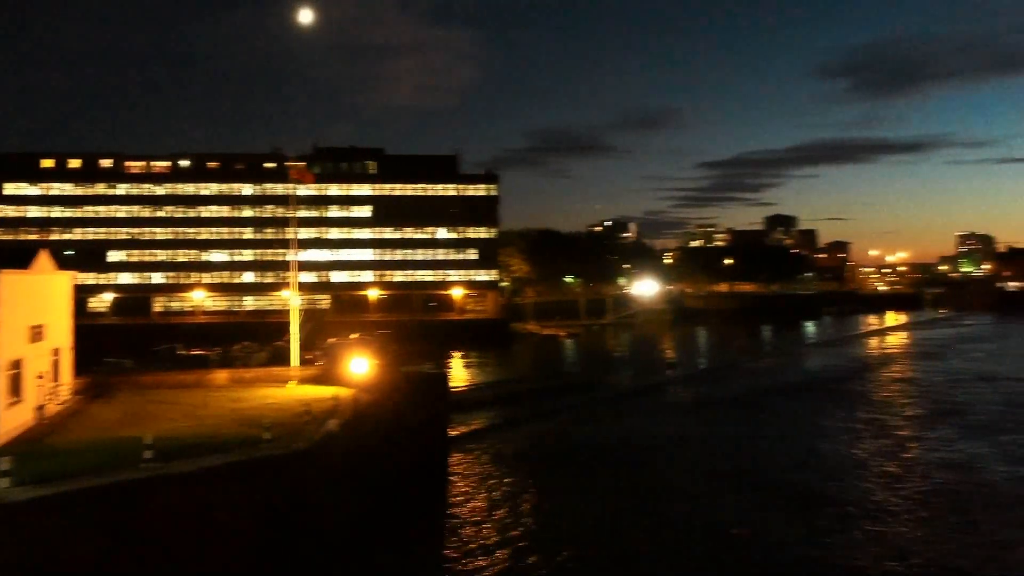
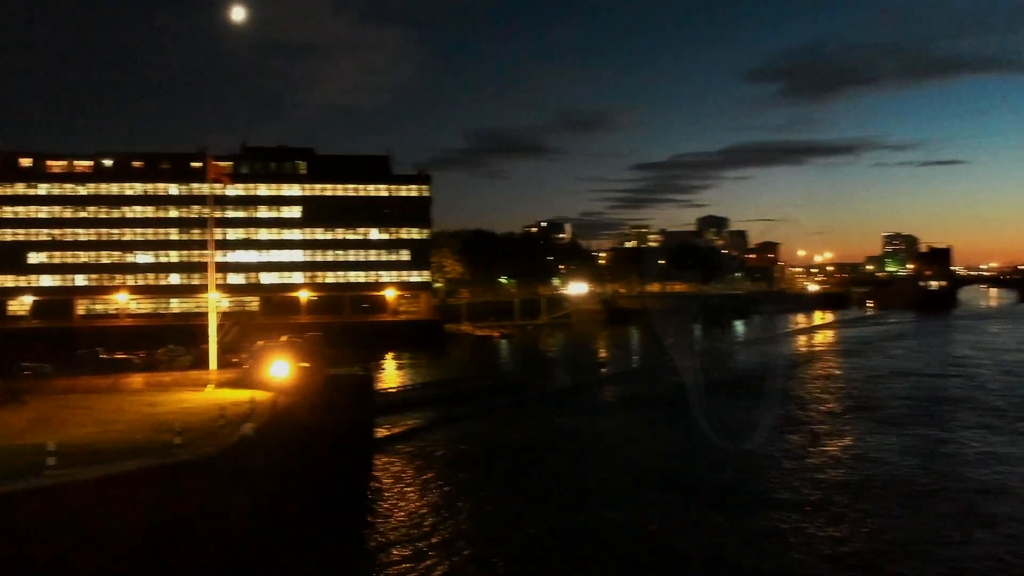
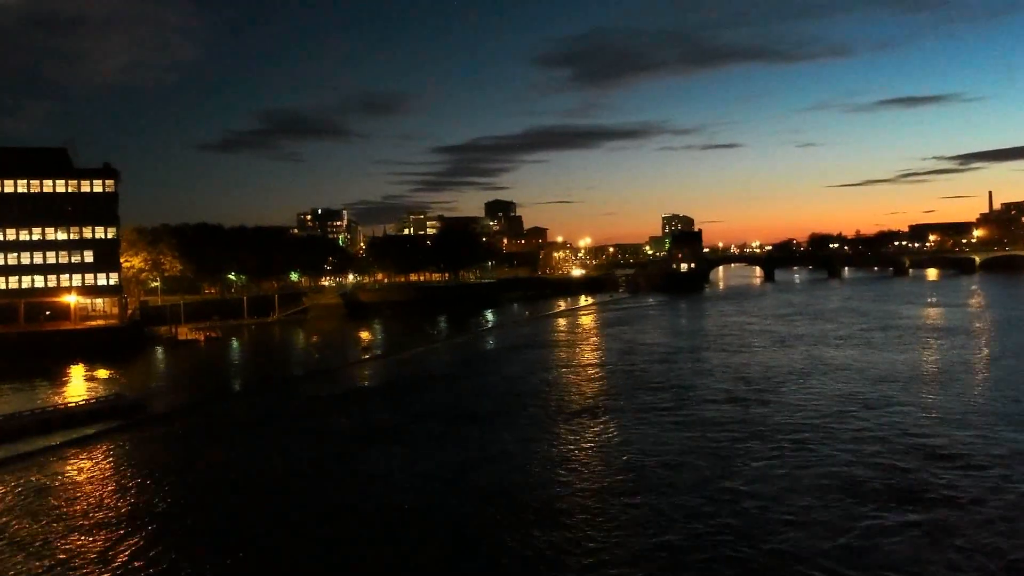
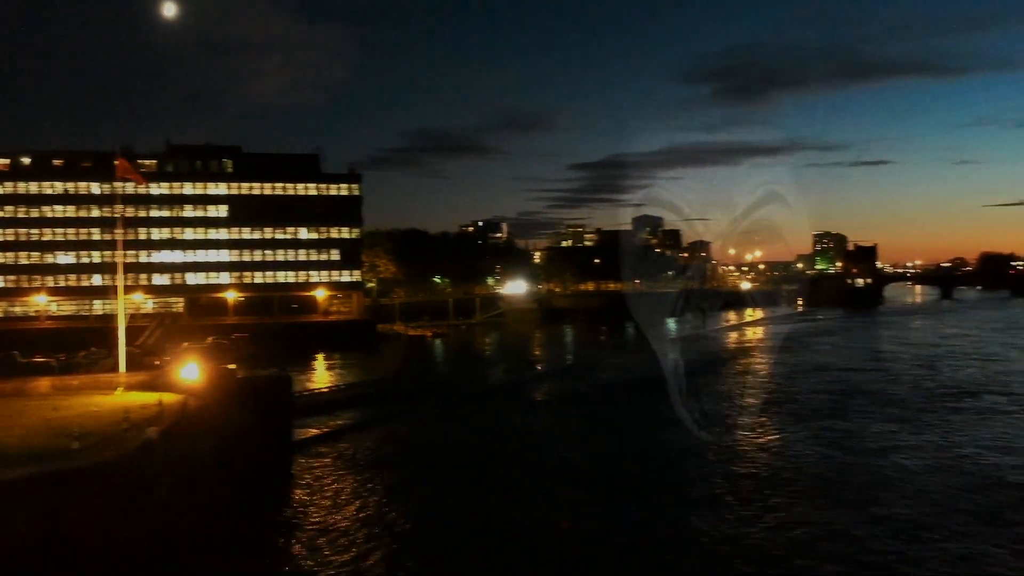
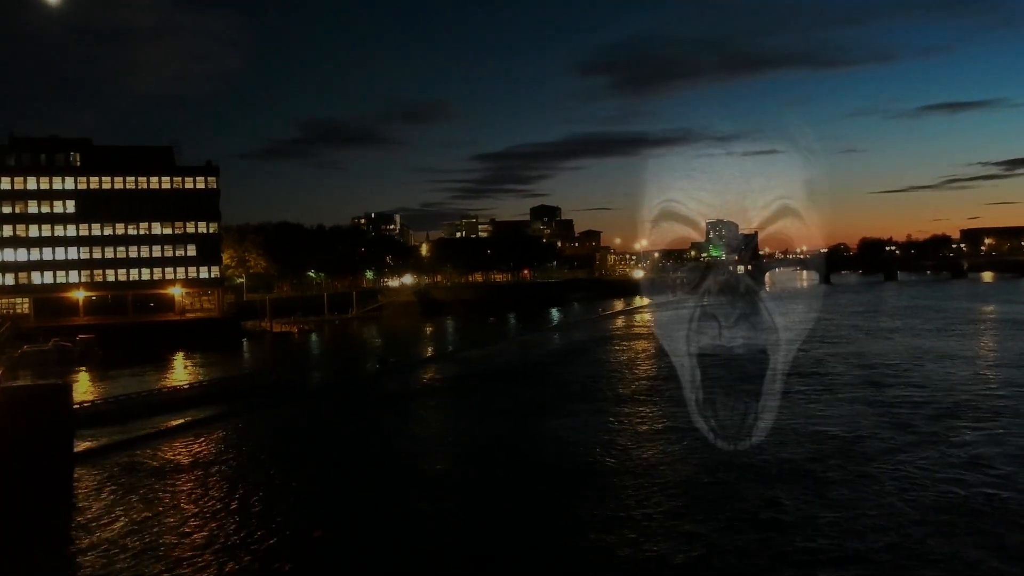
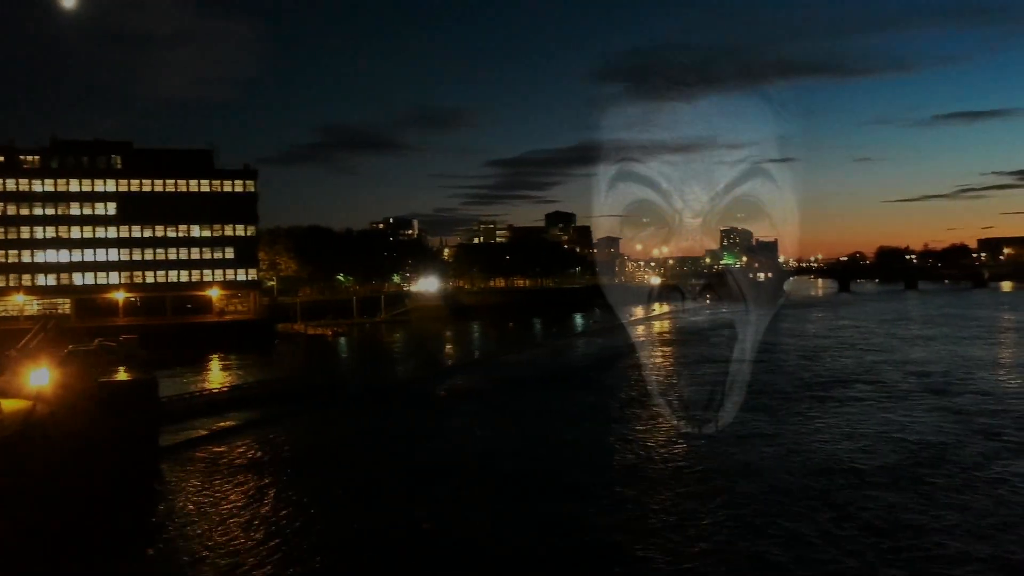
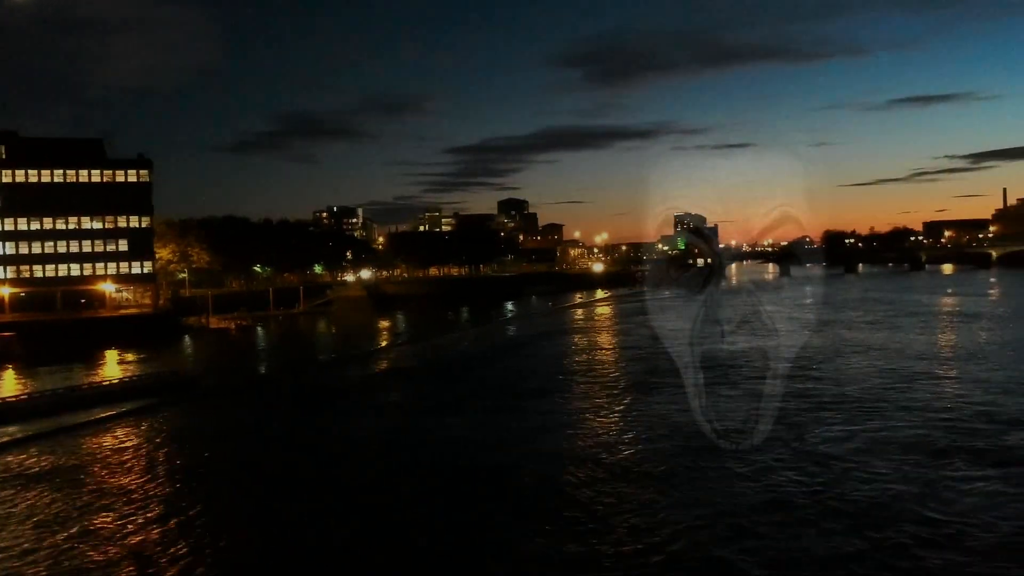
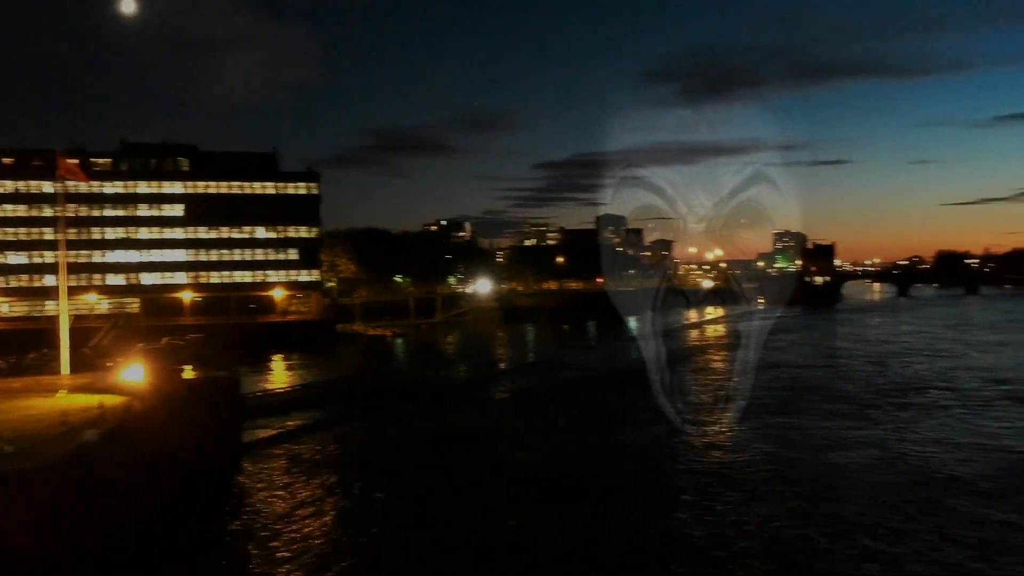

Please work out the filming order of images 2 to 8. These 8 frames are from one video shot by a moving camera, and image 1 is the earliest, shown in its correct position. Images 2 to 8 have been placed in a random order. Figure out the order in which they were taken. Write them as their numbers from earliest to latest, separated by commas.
2, 4, 8, 6, 5, 7, 3
